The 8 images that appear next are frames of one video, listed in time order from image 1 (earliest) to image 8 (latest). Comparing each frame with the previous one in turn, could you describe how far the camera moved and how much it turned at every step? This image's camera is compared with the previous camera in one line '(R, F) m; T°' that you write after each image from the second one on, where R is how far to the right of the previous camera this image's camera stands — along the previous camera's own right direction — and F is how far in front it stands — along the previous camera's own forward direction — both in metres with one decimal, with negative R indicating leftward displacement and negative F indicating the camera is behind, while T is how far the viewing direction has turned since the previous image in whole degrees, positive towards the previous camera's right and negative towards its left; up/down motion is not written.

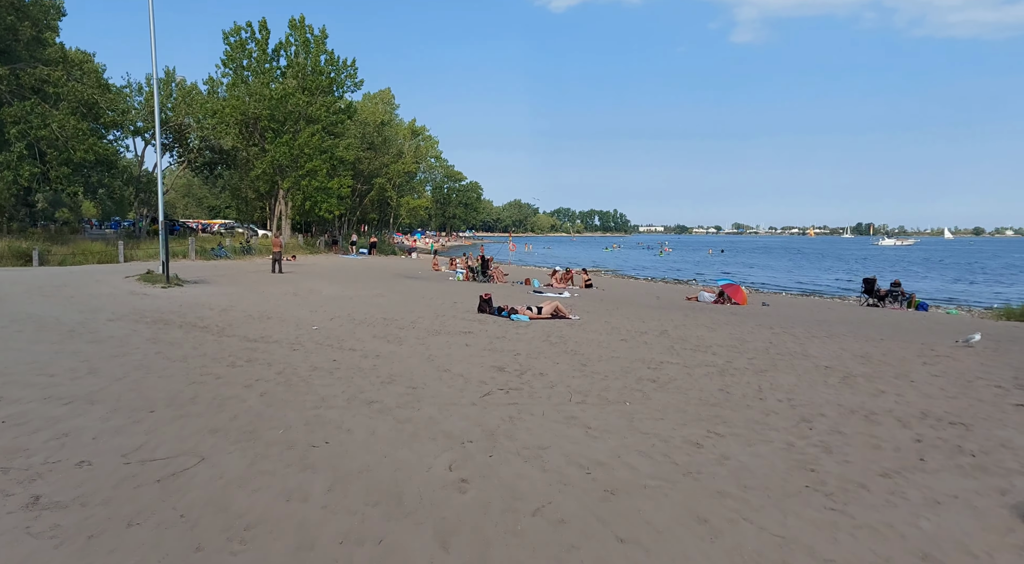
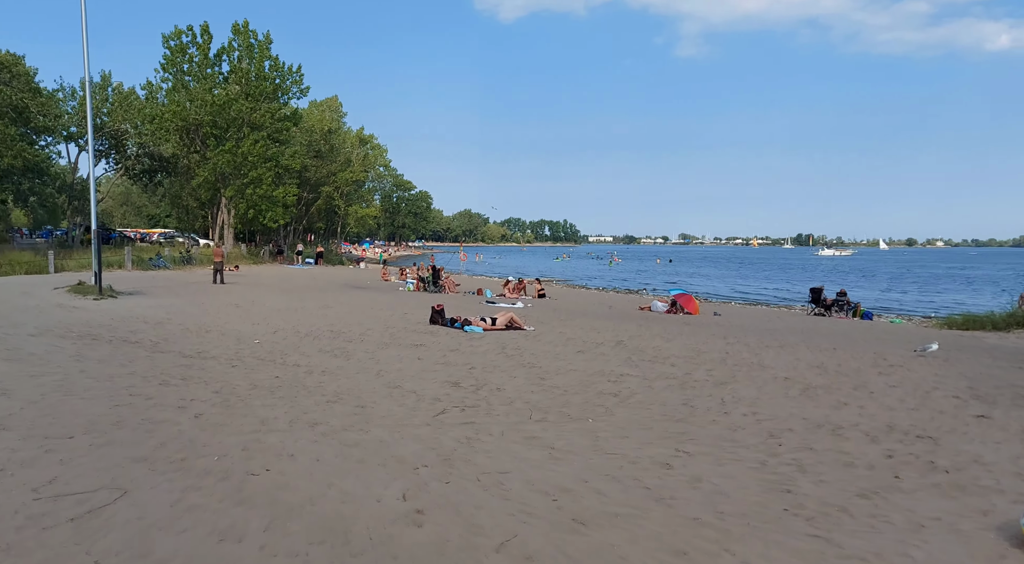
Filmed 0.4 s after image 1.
(-0.1, +0.4) m; +4°
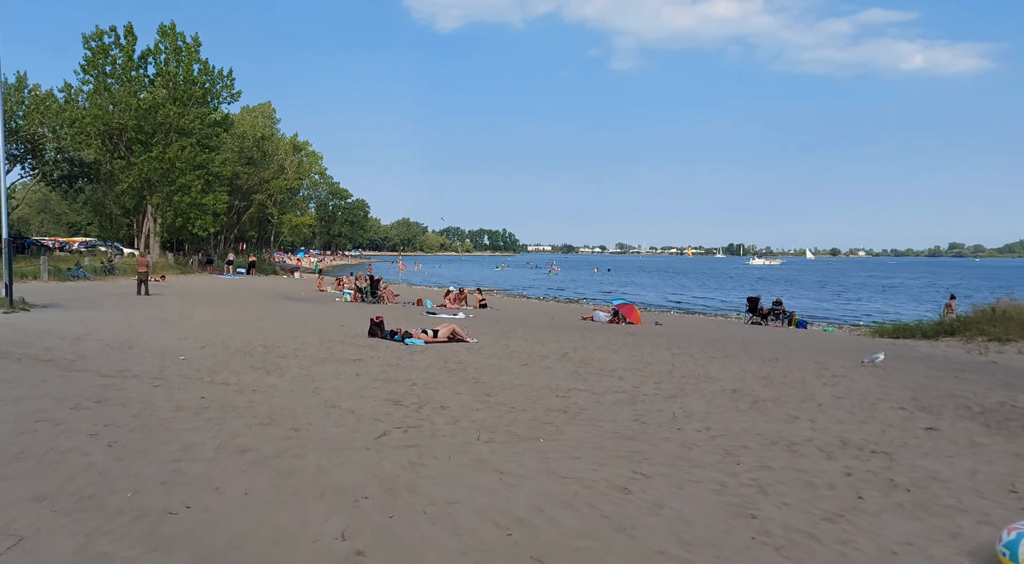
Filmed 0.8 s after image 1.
(-0.1, +0.4) m; +5°
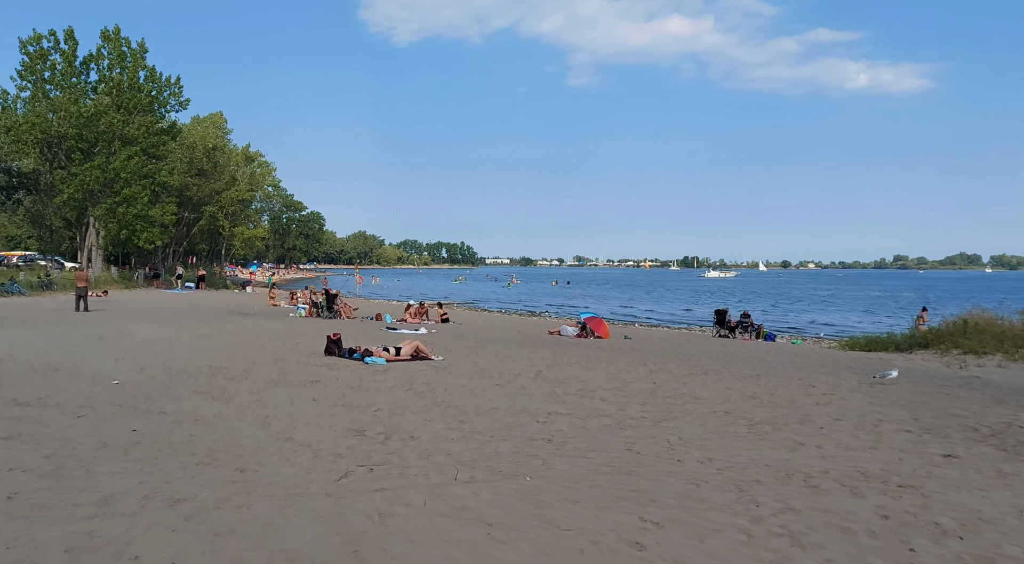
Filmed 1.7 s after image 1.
(-0.2, +1.0) m; +3°
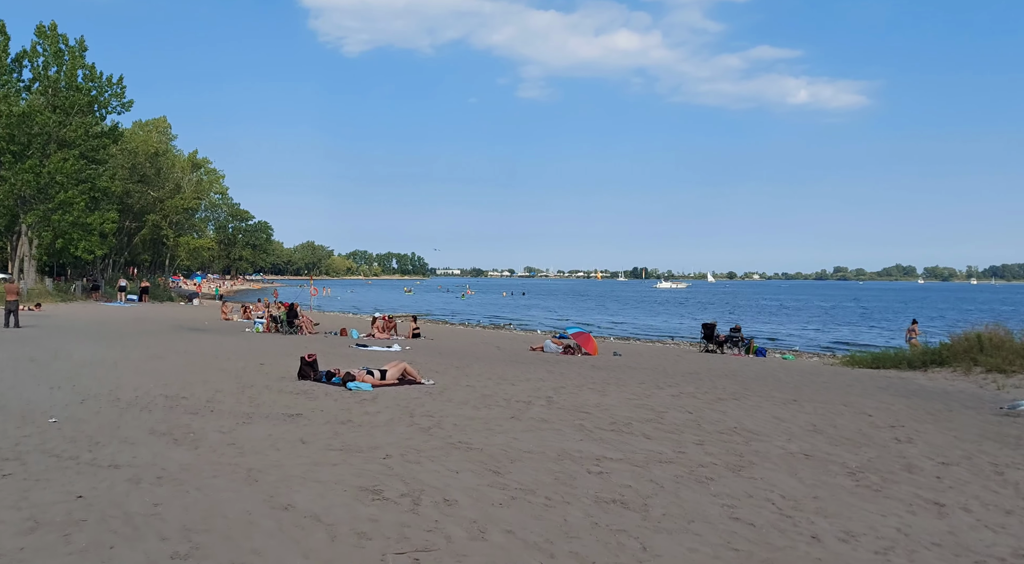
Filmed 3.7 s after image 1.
(-1.0, +1.9) m; +4°
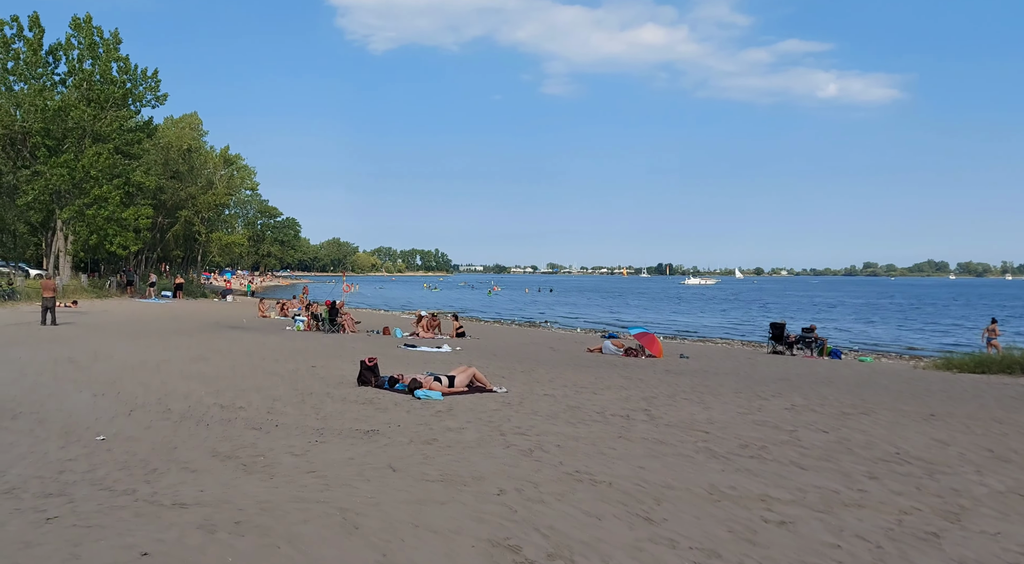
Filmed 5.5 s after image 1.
(-1.0, +1.5) m; -2°
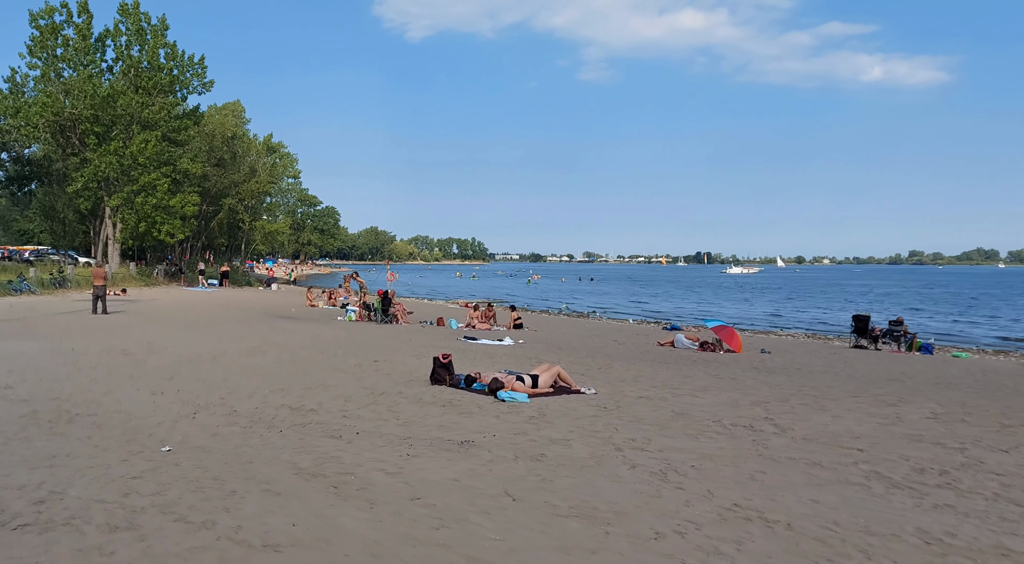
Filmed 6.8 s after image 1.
(-0.9, +1.3) m; -3°
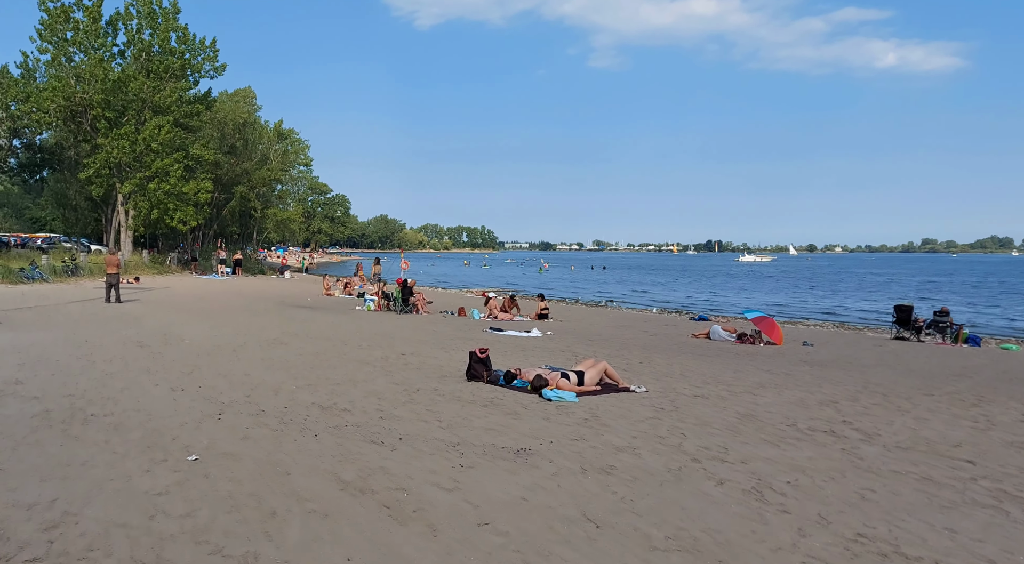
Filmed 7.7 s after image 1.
(-0.5, +0.9) m; -1°
